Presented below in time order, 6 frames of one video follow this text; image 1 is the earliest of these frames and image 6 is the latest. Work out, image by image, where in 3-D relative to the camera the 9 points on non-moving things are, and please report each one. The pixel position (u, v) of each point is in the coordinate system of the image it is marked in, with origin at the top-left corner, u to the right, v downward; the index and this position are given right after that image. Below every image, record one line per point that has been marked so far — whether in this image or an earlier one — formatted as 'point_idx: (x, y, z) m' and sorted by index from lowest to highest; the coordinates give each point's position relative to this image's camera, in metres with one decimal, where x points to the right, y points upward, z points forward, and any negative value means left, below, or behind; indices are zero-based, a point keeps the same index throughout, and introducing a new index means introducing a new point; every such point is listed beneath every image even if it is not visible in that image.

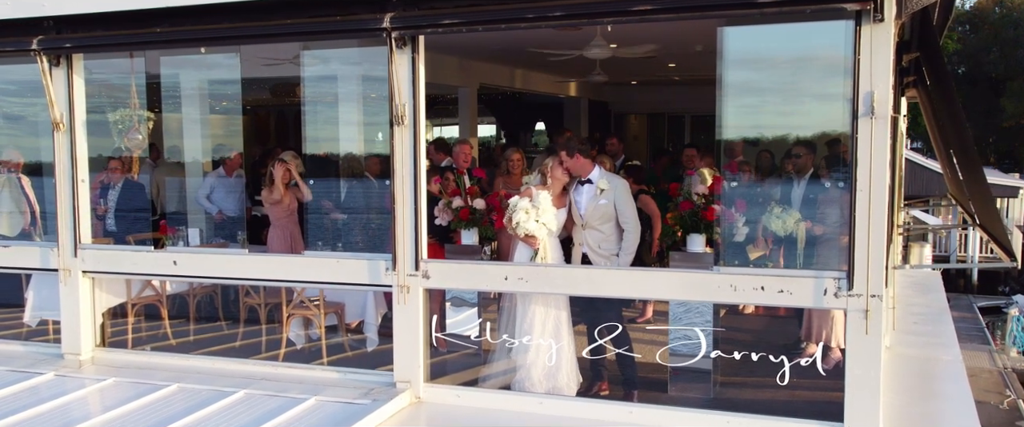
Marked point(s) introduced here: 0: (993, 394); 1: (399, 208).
0: (+6.9, -2.6, +13.7) m
1: (-0.6, 0.0, +4.9) m
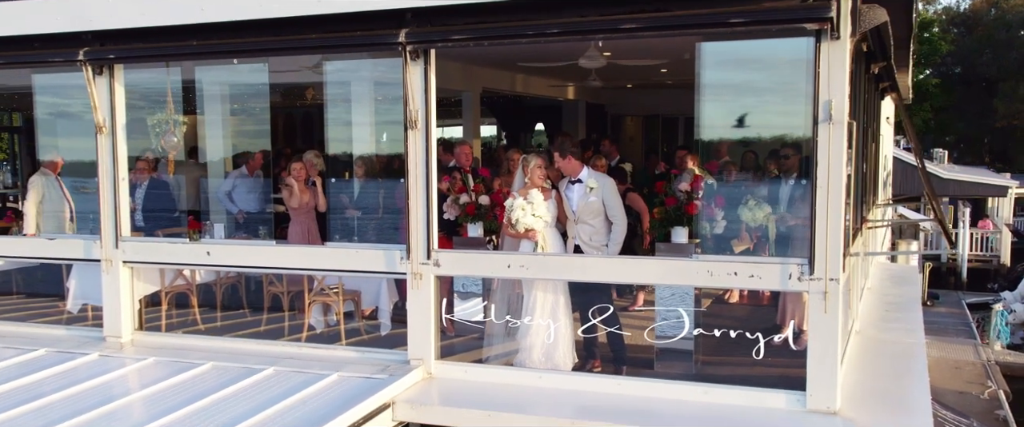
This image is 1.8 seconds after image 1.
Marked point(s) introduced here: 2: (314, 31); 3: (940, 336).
0: (+6.9, -2.5, +14.2) m
1: (-0.6, +0.1, +5.5) m
2: (-1.1, +1.0, +5.4) m
3: (+7.9, -2.3, +17.5) m
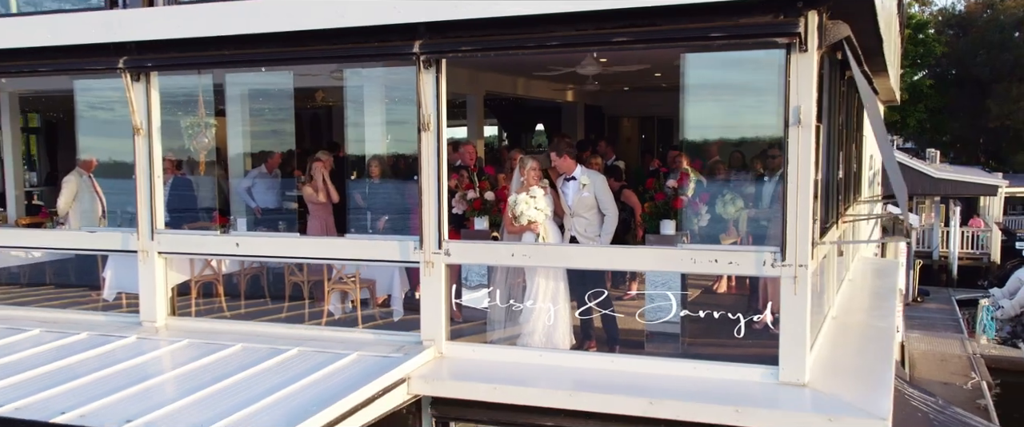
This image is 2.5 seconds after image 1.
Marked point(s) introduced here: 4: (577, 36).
0: (+6.9, -2.5, +14.7) m
1: (-0.5, +0.1, +6.0) m
2: (-1.1, +1.1, +6.0) m
3: (+7.9, -2.2, +18.1) m
4: (+0.4, +1.0, +5.3) m
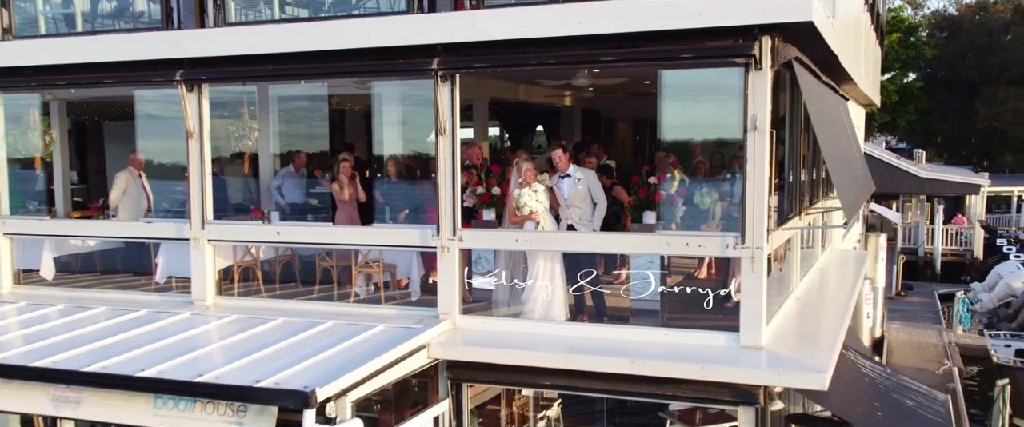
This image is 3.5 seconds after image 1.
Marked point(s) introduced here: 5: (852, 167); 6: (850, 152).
0: (+6.9, -2.5, +15.7) m
1: (-0.5, +0.2, +7.0) m
2: (-1.1, +1.1, +7.0) m
3: (+7.9, -2.2, +19.1) m
4: (+0.4, +1.0, +6.3) m
5: (+2.4, +0.3, +7.0) m
6: (+2.5, +0.4, +7.2) m
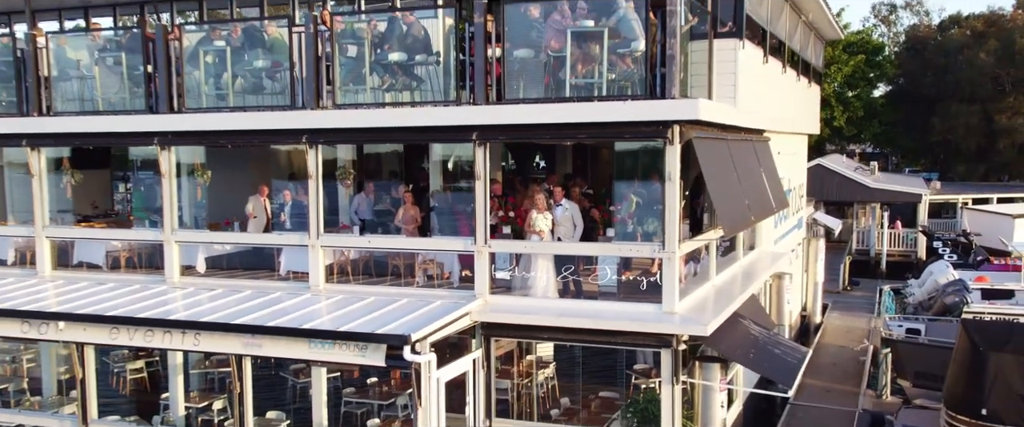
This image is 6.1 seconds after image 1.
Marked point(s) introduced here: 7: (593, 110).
0: (+7.0, -2.6, +19.6) m
1: (-0.4, 0.0, +10.9) m
2: (-1.0, +1.0, +10.8) m
3: (+8.0, -2.3, +22.9) m
4: (+0.5, +0.9, +10.1) m
5: (+2.5, +0.1, +10.8) m
6: (+2.6, +0.3, +11.0) m
7: (+0.8, +1.1, +9.9) m
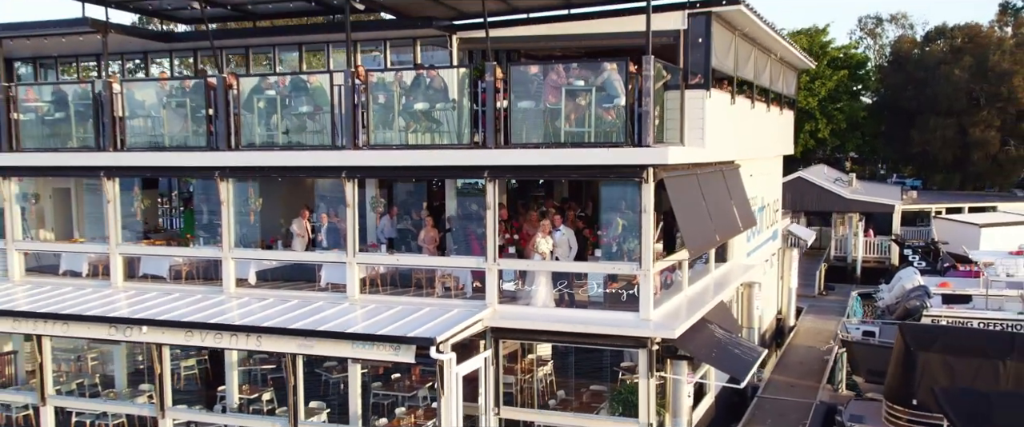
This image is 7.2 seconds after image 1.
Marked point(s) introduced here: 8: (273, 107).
0: (+7.1, -3.0, +21.8) m
1: (-0.3, -0.3, +13.1) m
2: (-0.9, +0.6, +13.0) m
3: (+8.1, -2.7, +25.1) m
4: (+0.6, +0.5, +12.4) m
5: (+2.6, -0.2, +13.1) m
6: (+2.6, -0.1, +13.3) m
7: (+0.9, +0.8, +12.2) m
8: (-3.5, +1.6, +14.1) m
